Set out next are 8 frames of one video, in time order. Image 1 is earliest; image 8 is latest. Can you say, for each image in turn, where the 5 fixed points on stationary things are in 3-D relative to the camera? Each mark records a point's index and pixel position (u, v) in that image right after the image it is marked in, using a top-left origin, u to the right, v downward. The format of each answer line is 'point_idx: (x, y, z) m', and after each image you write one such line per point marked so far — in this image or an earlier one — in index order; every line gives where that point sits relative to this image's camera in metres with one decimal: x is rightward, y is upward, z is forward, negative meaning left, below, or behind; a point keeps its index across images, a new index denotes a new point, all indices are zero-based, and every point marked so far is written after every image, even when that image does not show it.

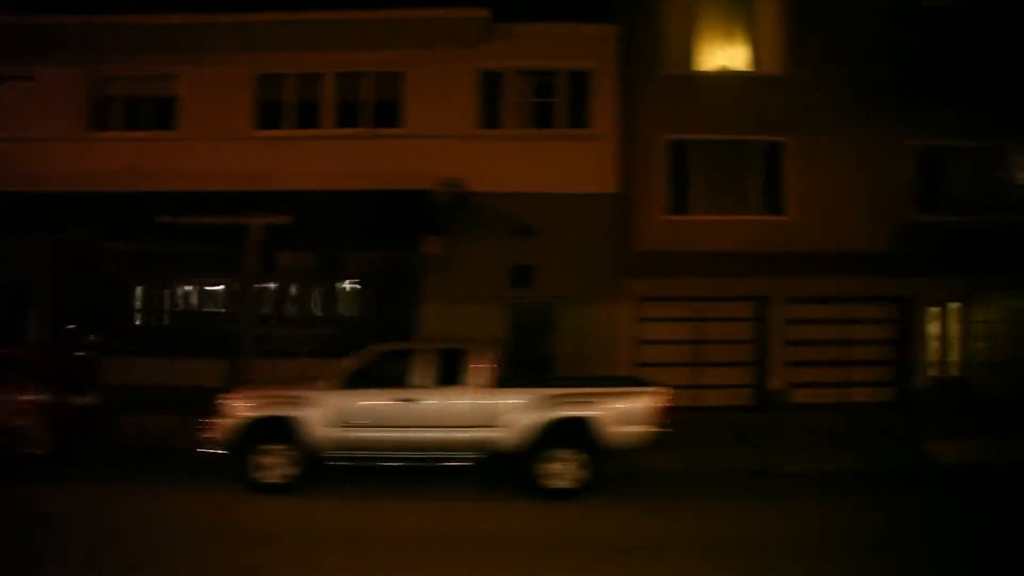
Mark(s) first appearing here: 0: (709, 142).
0: (+2.8, +2.1, +13.8) m
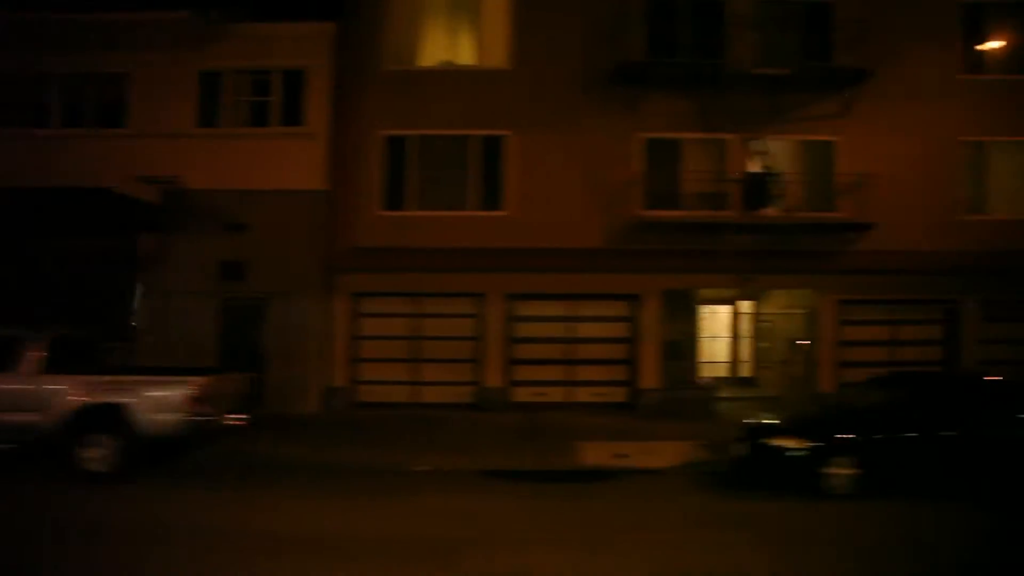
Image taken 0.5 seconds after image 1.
0: (-1.3, +2.2, +13.8) m
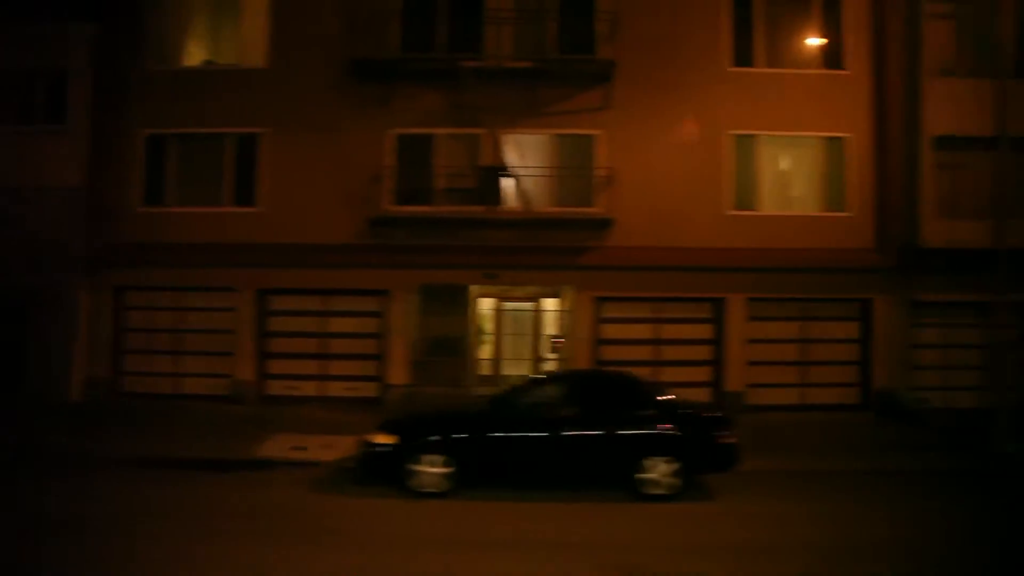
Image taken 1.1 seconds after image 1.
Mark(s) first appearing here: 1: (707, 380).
0: (-4.9, +2.3, +14.2) m
1: (+2.9, -1.4, +14.1) m
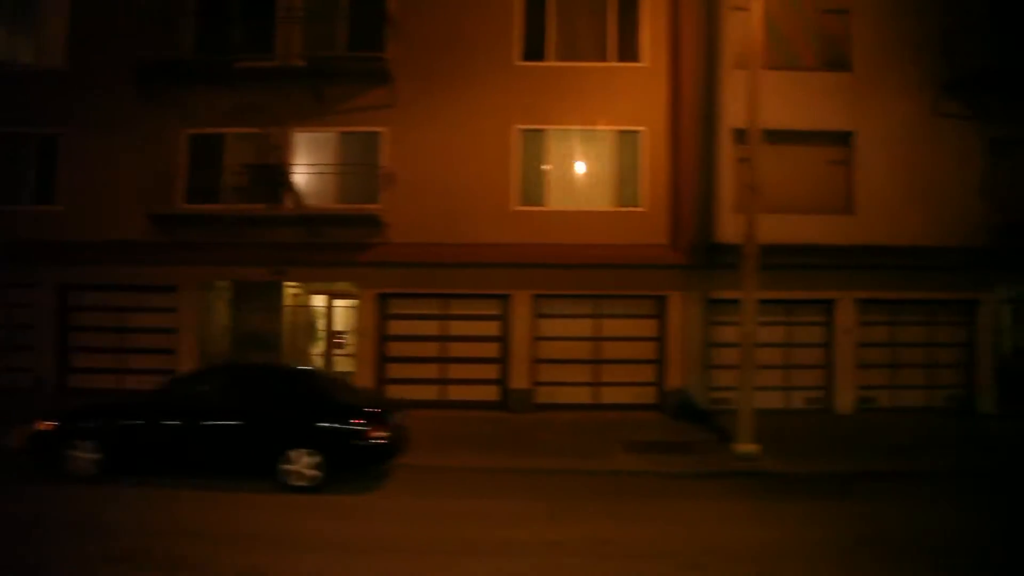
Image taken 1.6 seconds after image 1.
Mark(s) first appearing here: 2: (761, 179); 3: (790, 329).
0: (-7.9, +2.3, +14.6) m
1: (-0.2, -1.3, +14.0) m
2: (+3.7, +1.6, +14.2) m
3: (+4.1, -0.6, +14.3) m
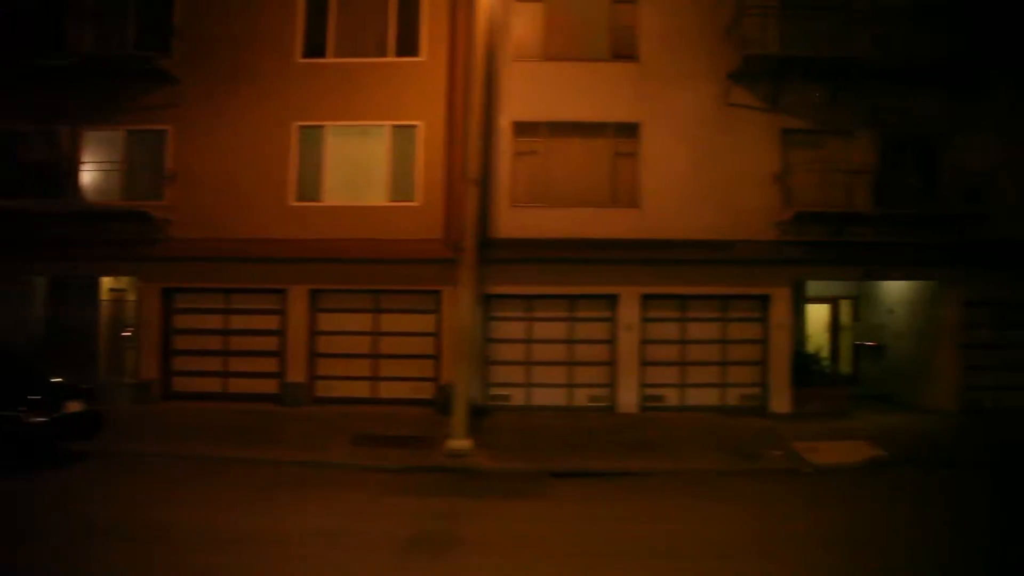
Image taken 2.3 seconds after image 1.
0: (-11.1, +2.4, +15.5) m
1: (-3.5, -1.2, +14.2) m
2: (+0.5, +1.7, +14.1) m
3: (+0.8, -0.6, +14.1) m
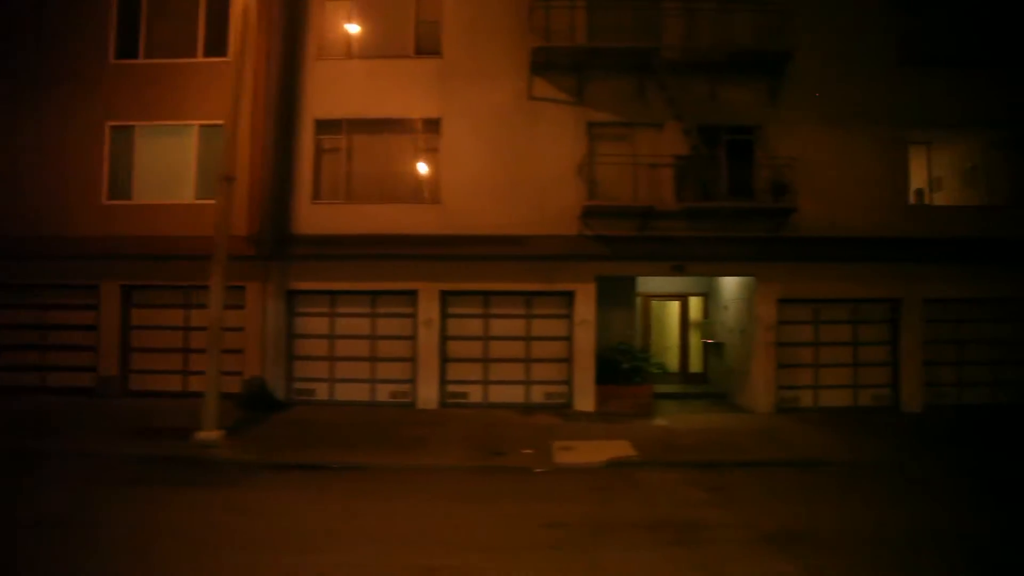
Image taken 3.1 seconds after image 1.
0: (-13.9, +2.5, +16.3) m
1: (-6.4, -1.2, +14.5) m
2: (-2.5, +1.8, +14.2) m
3: (-2.1, -0.5, +14.2) m
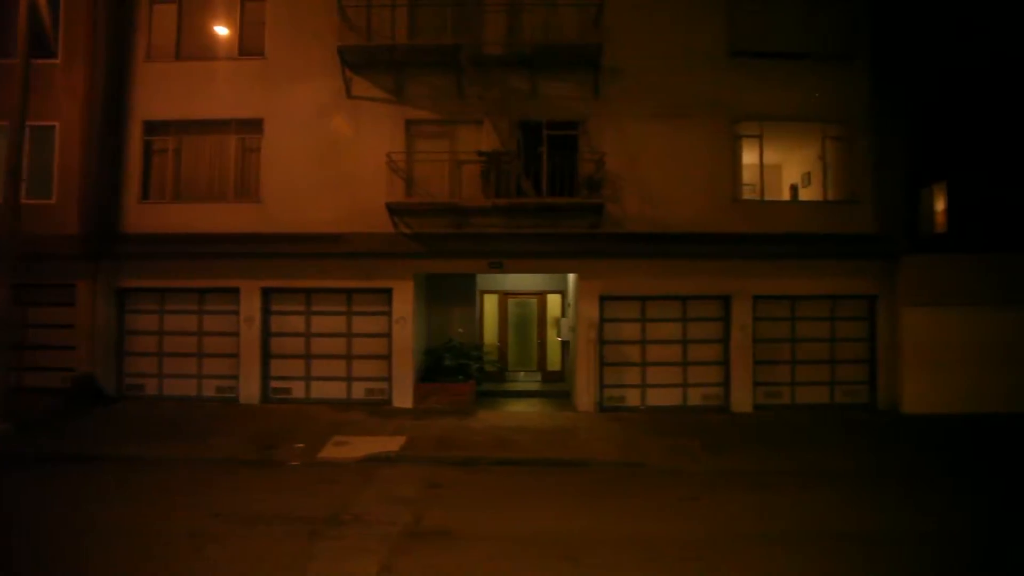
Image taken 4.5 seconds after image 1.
0: (-16.4, +2.5, +17.2) m
1: (-9.0, -1.1, +15.0) m
2: (-5.1, +1.8, +14.4) m
3: (-4.7, -0.5, +14.4) m
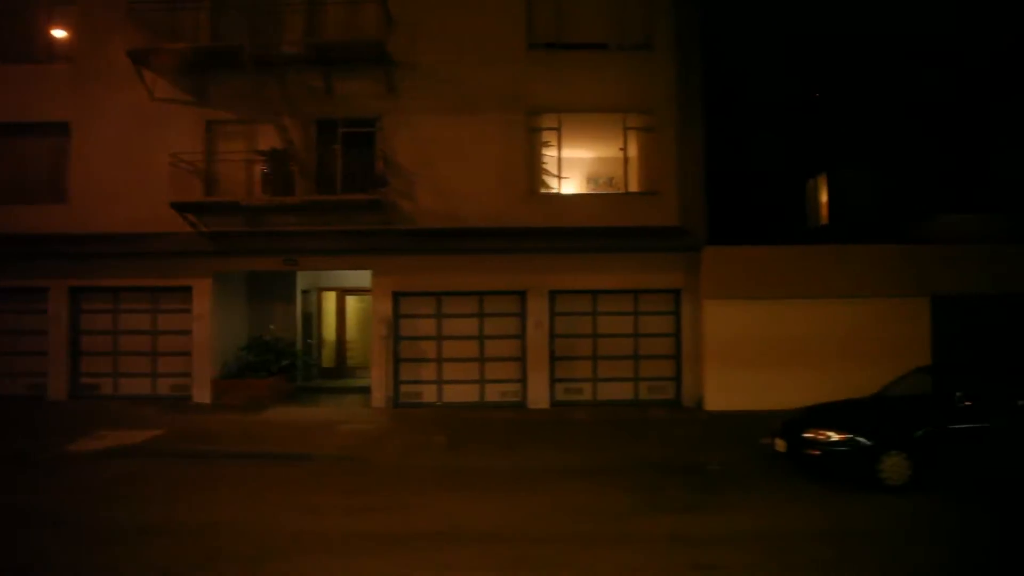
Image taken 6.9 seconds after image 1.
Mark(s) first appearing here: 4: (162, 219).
0: (-19.2, +2.4, +18.4) m
1: (-12.0, -1.2, +15.7) m
2: (-8.1, +1.8, +14.8) m
3: (-7.7, -0.5, +14.9) m
4: (-5.2, +1.0, +14.3) m
